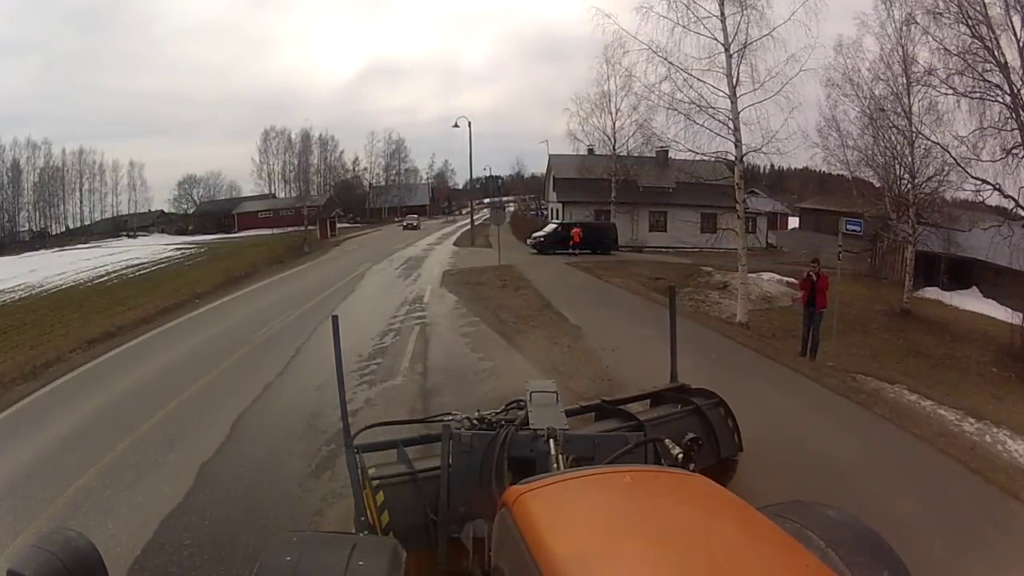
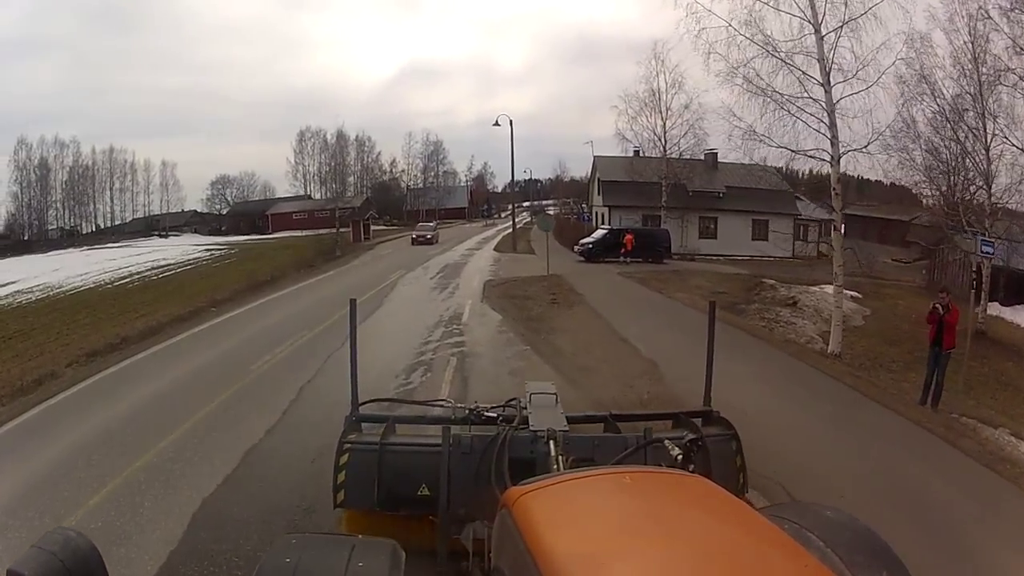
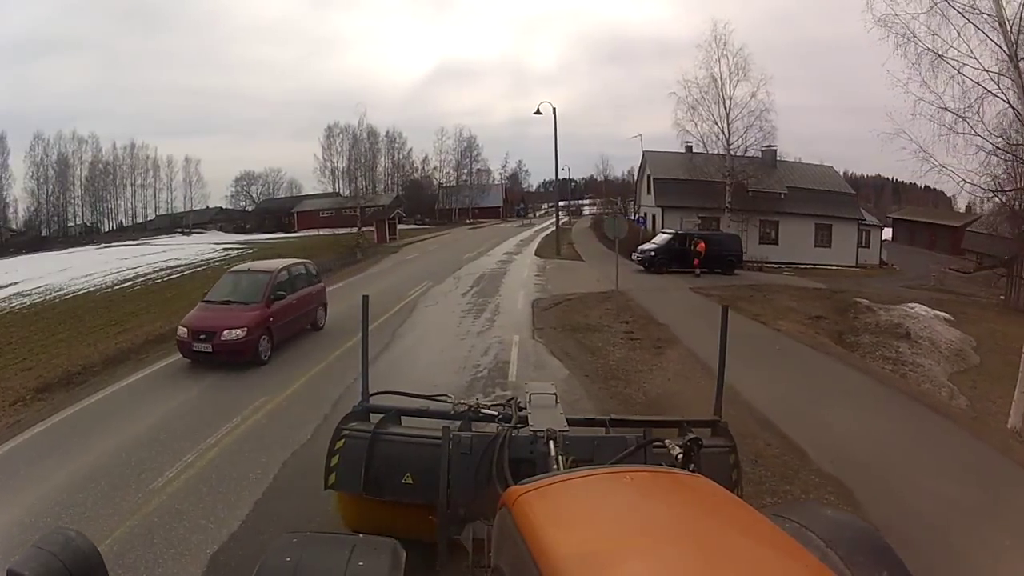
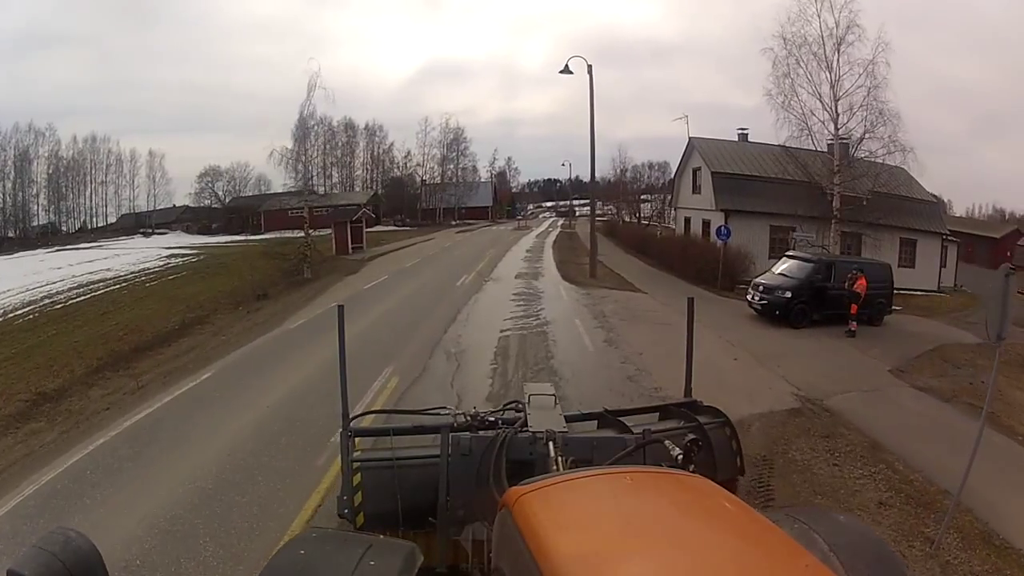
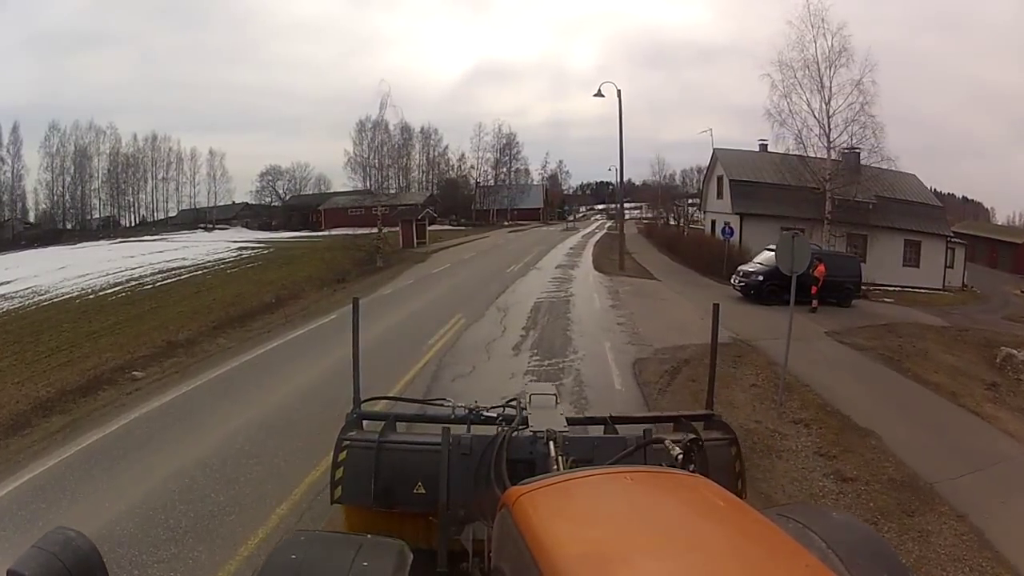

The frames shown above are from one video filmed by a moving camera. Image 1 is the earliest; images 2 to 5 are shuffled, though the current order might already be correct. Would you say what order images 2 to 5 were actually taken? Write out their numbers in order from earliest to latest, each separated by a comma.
2, 3, 5, 4
